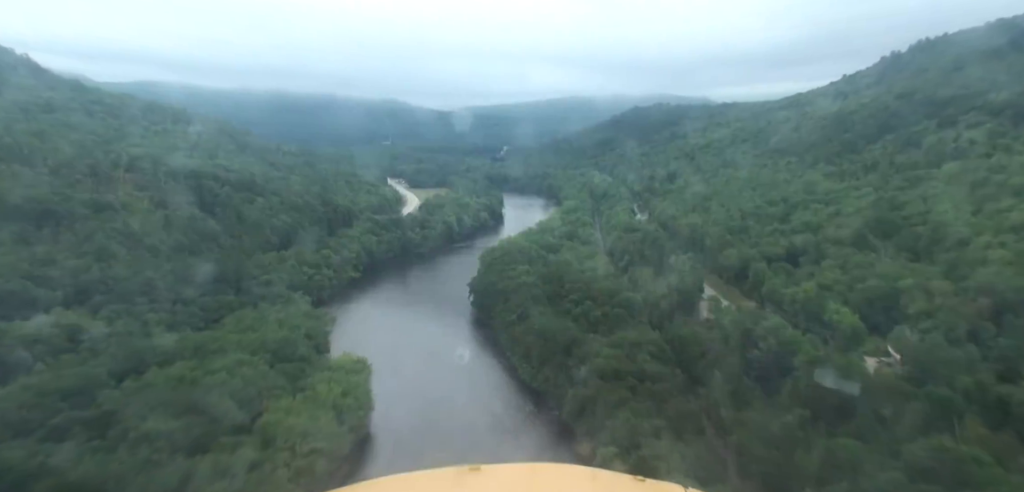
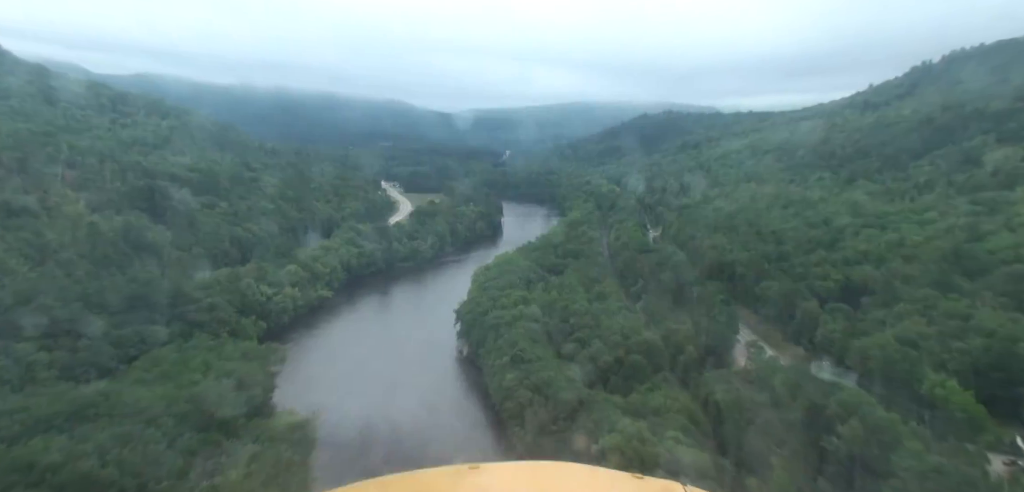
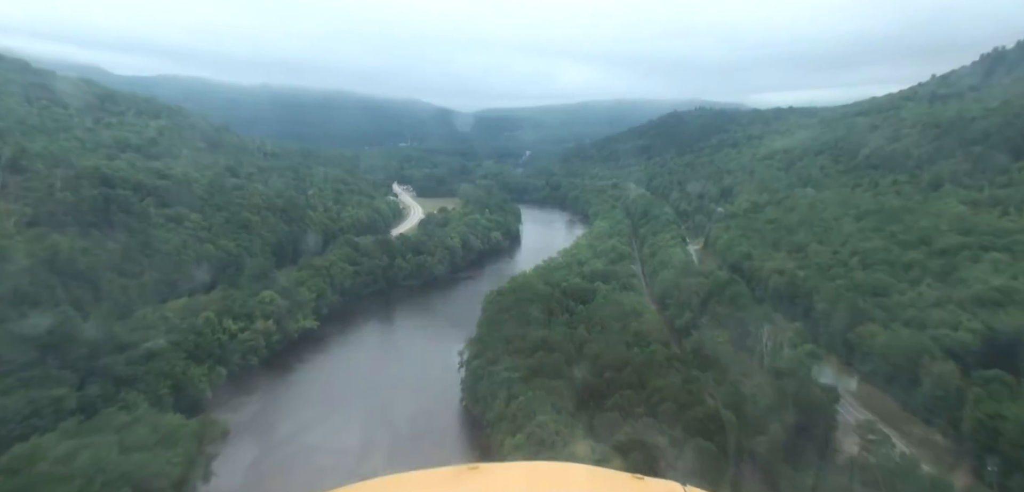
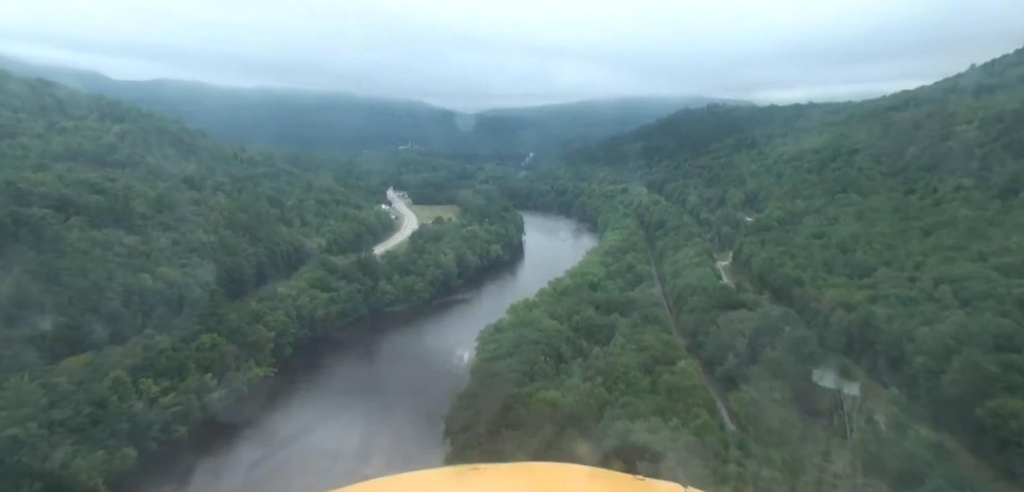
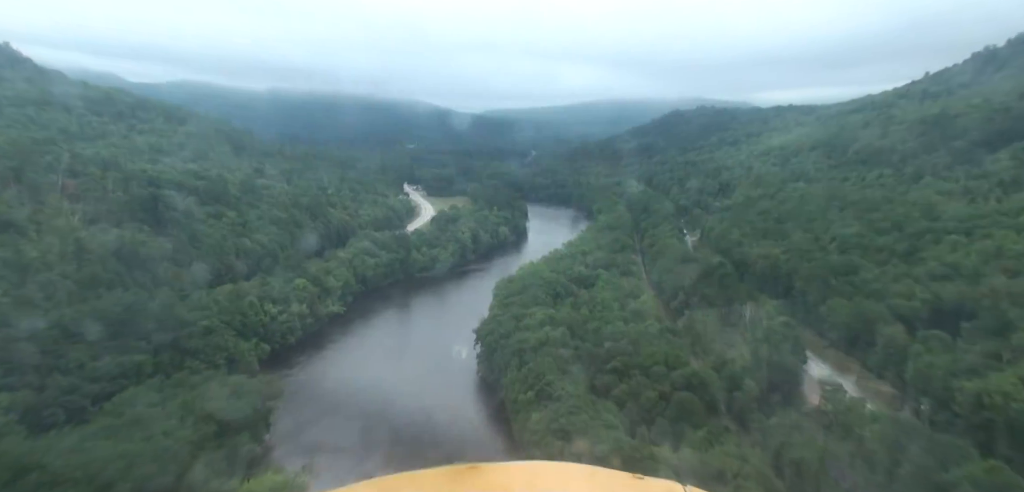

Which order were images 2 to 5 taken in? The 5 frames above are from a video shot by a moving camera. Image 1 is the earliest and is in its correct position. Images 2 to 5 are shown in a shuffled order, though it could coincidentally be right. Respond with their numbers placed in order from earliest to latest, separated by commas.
2, 5, 3, 4
